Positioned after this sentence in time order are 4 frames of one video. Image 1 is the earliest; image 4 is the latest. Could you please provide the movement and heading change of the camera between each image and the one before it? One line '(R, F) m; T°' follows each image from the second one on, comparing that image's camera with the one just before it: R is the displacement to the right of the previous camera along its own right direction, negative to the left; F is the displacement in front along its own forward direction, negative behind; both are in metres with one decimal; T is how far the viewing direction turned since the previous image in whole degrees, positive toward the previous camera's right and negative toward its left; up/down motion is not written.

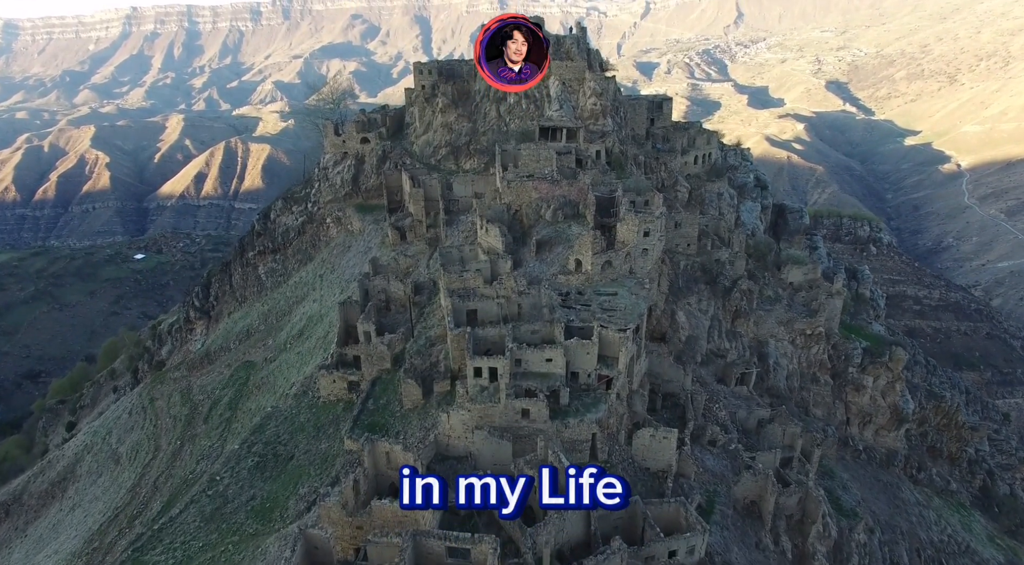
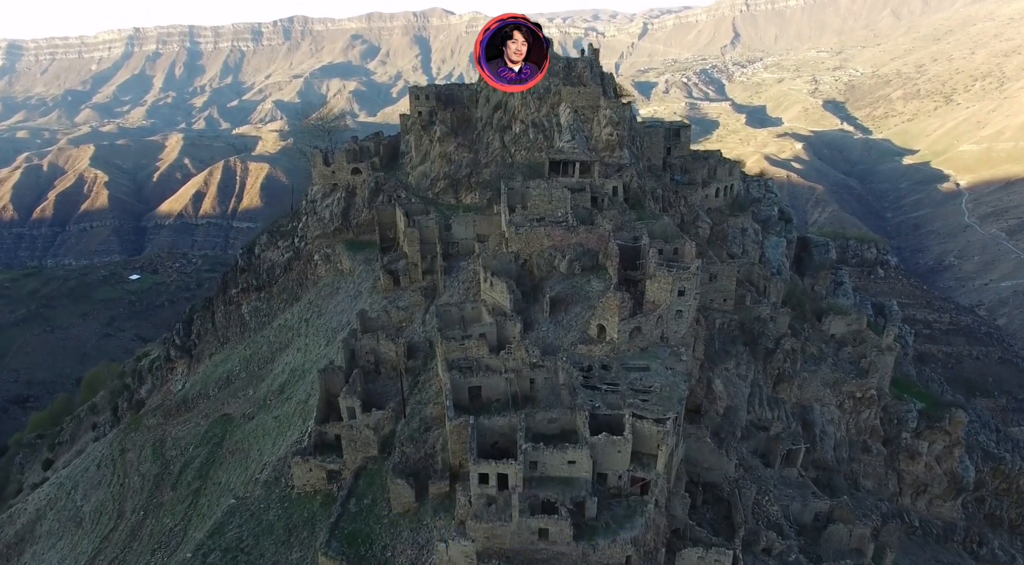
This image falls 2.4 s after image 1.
(-0.5, +5.2) m; 0°
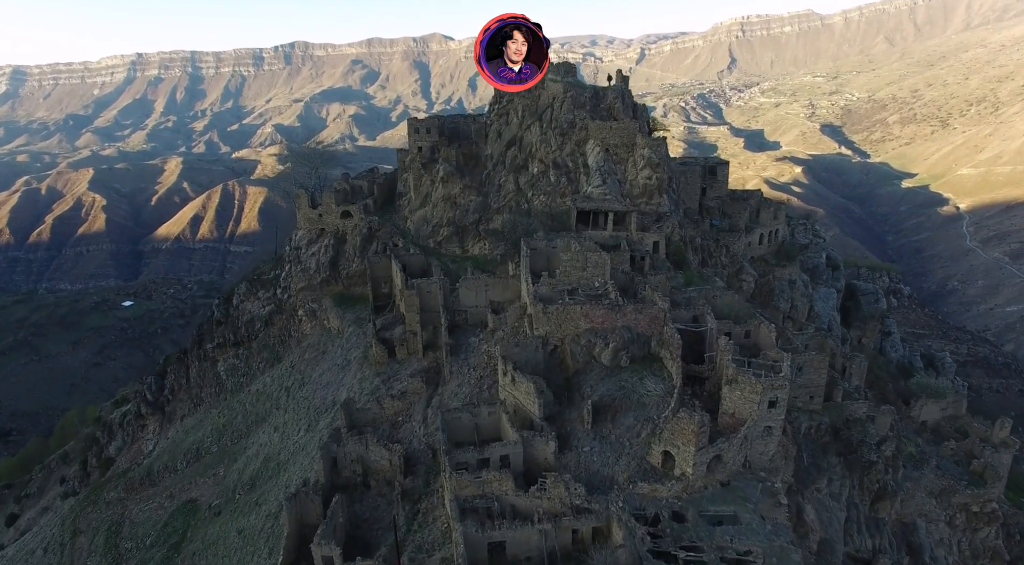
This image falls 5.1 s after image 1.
(-1.1, +7.3) m; 0°
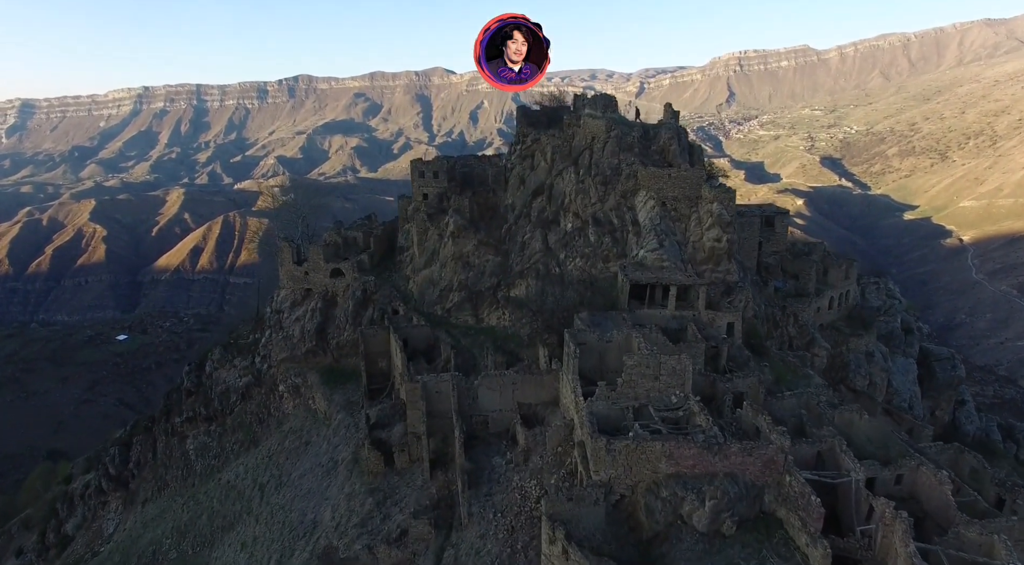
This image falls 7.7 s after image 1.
(-1.3, +7.7) m; 0°
